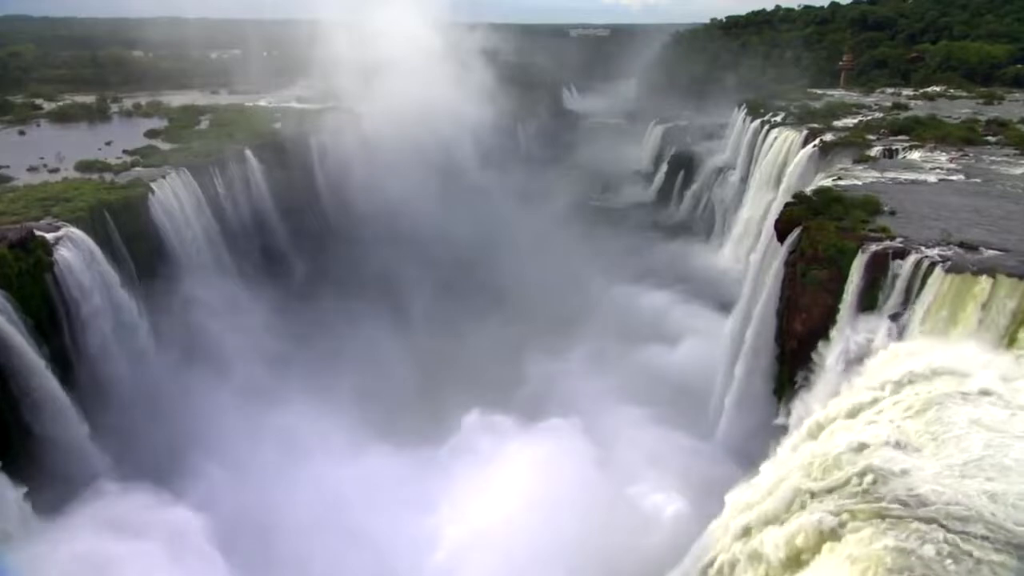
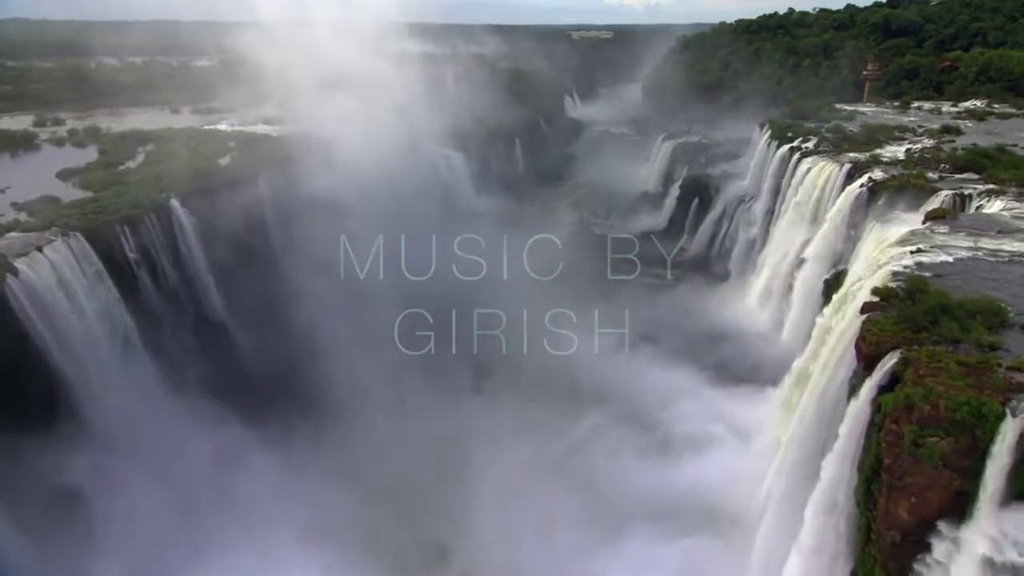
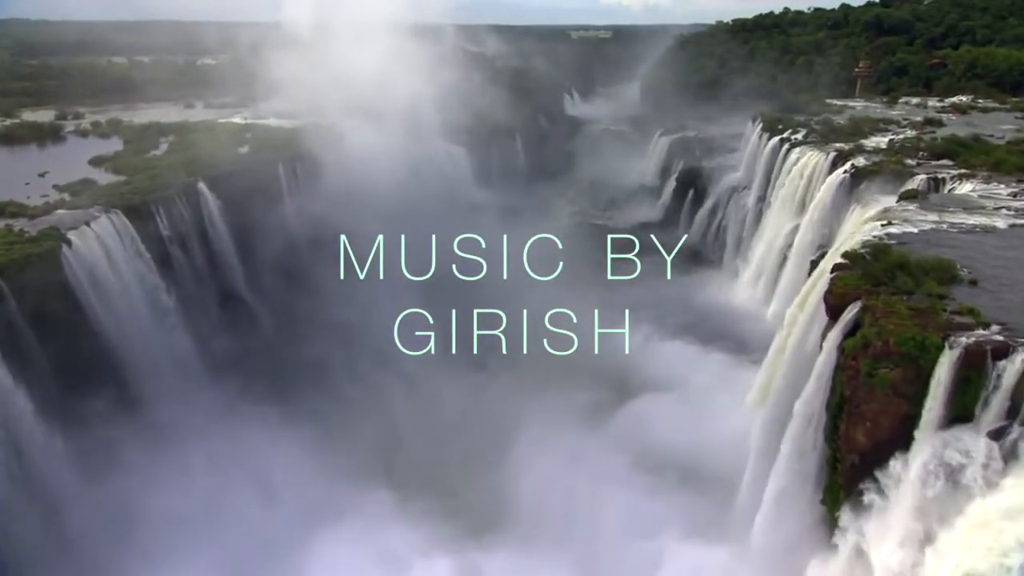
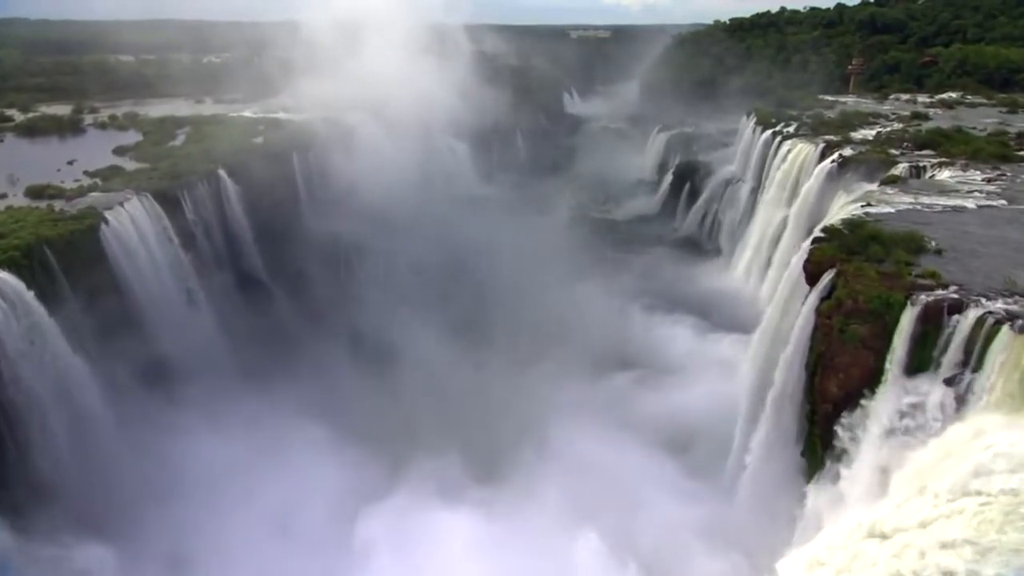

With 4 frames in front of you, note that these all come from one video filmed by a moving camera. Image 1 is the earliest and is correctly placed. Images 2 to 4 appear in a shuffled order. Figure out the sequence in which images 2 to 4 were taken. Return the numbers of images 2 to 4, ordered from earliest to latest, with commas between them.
4, 3, 2
